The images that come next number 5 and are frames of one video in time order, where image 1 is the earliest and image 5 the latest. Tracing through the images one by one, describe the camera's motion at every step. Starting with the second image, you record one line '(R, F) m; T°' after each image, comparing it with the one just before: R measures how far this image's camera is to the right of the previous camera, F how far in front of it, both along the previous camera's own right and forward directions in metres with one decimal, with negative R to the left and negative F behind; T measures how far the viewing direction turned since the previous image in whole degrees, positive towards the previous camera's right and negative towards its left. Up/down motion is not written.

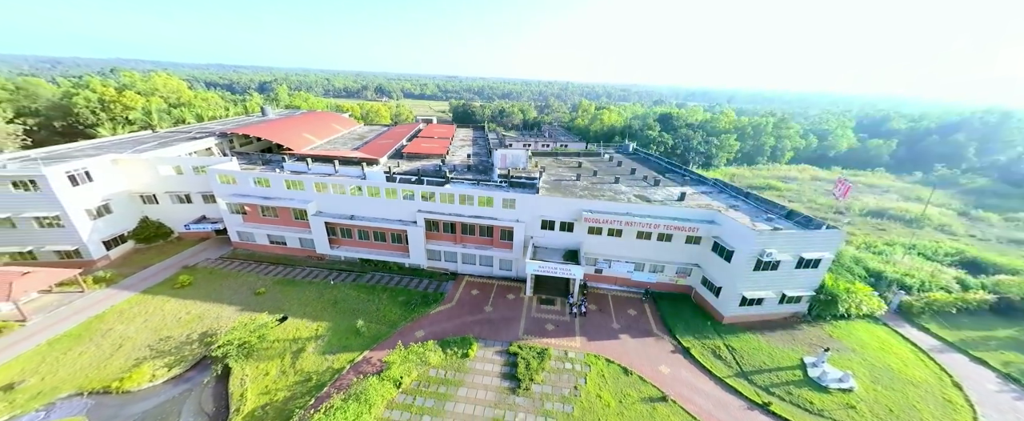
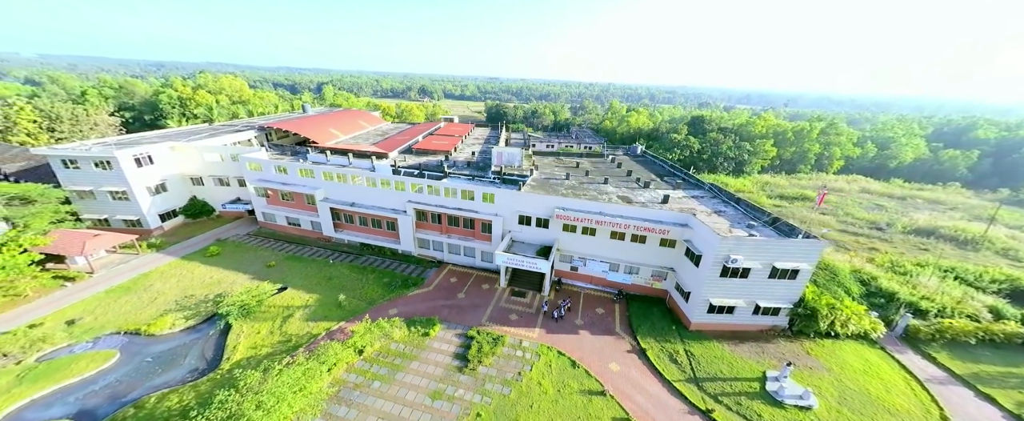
(+4.8, -0.8) m; -6°
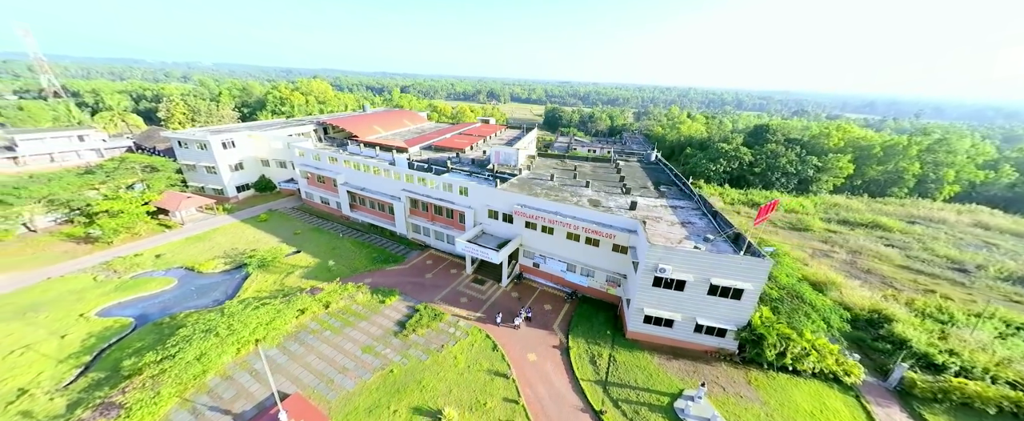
(+8.2, -0.9) m; -11°
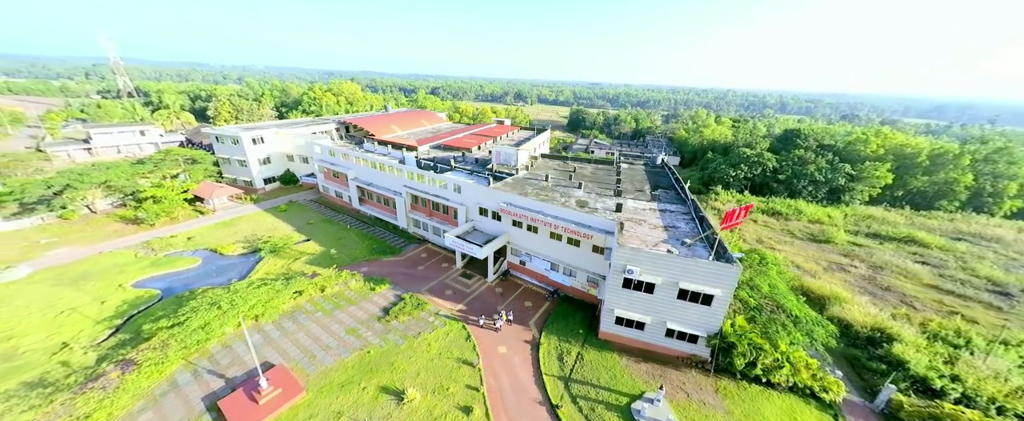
(+3.3, -0.6) m; -5°
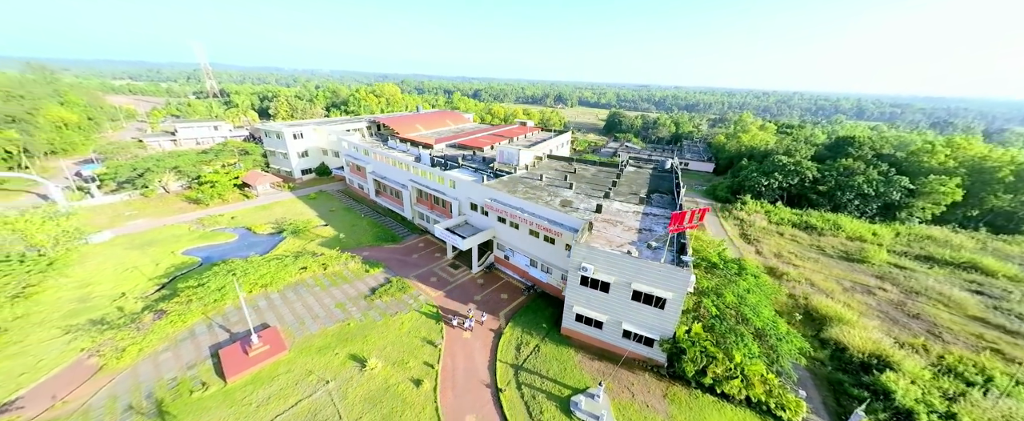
(+4.8, -0.9) m; -7°
